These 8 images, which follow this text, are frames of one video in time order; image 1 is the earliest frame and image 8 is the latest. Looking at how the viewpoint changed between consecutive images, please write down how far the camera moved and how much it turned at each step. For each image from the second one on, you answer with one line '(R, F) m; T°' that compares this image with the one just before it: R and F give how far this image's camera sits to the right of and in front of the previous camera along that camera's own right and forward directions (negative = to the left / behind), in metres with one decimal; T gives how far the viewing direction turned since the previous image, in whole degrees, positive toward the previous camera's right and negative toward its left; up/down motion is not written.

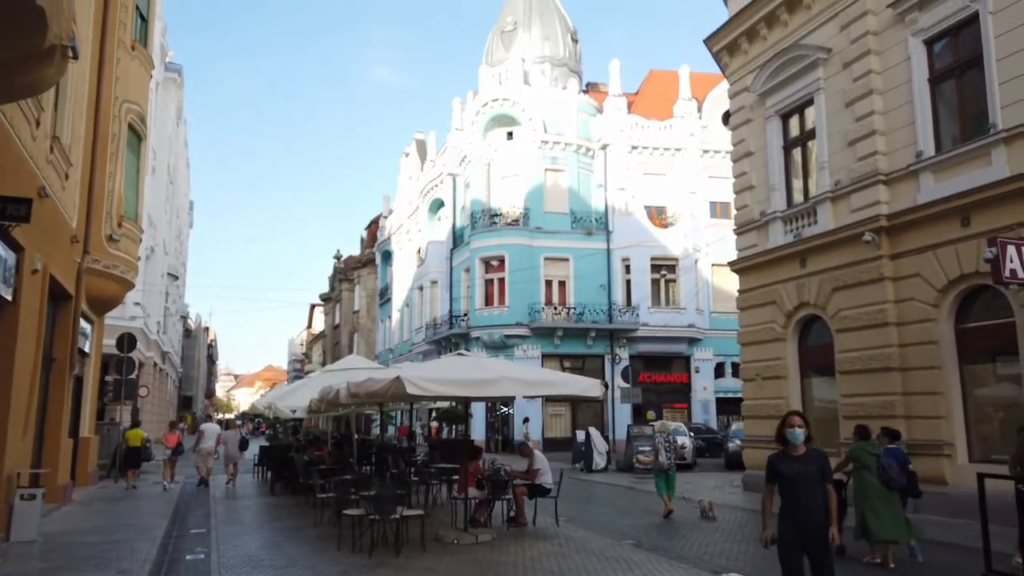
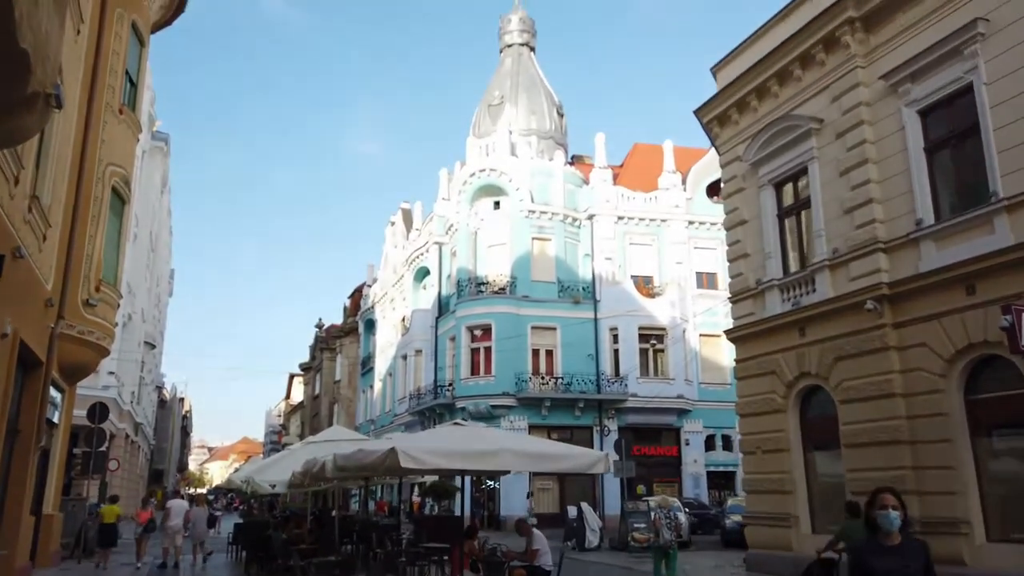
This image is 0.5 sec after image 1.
(-0.2, +0.4) m; +1°
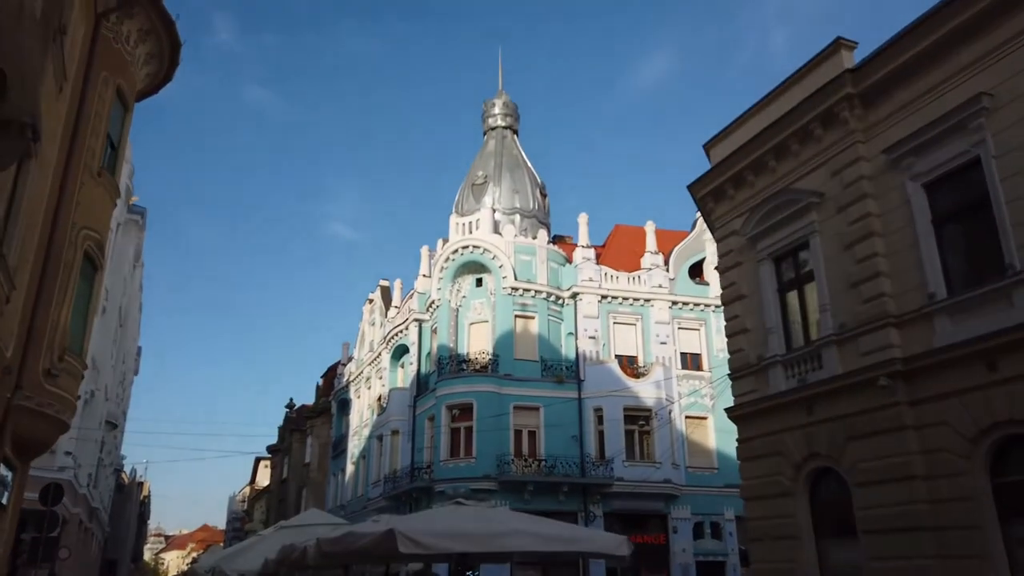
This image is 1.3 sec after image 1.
(-0.4, +0.6) m; +2°
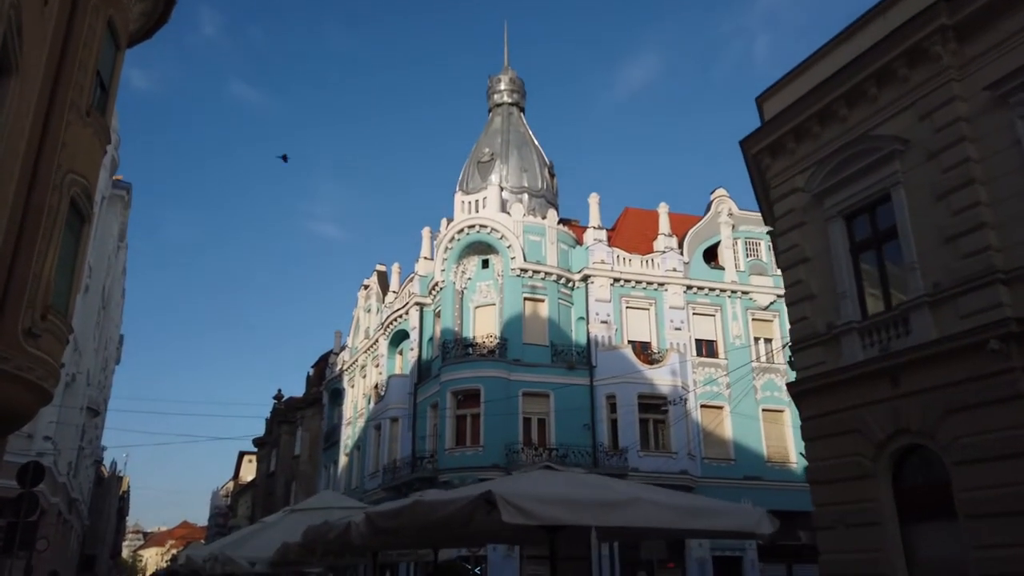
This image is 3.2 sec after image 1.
(-1.0, +1.5) m; +1°
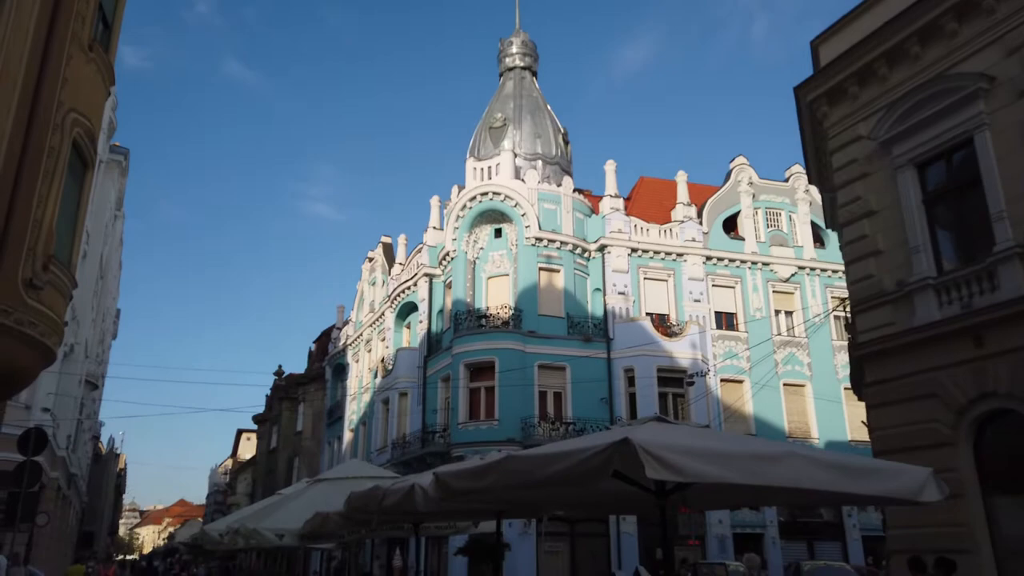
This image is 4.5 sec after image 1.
(-0.8, +1.0) m; 0°
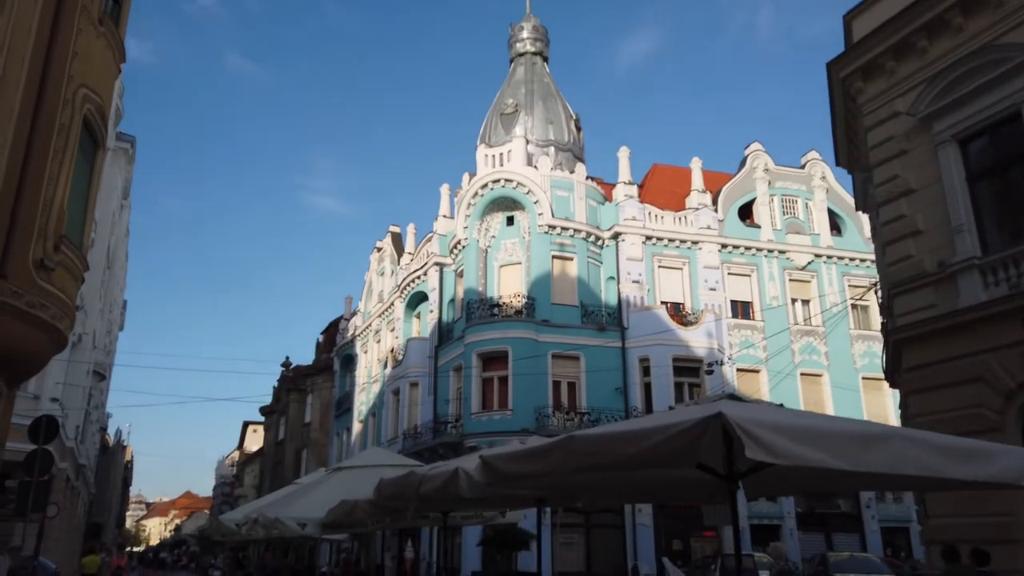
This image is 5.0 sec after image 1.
(-0.3, +0.4) m; 0°
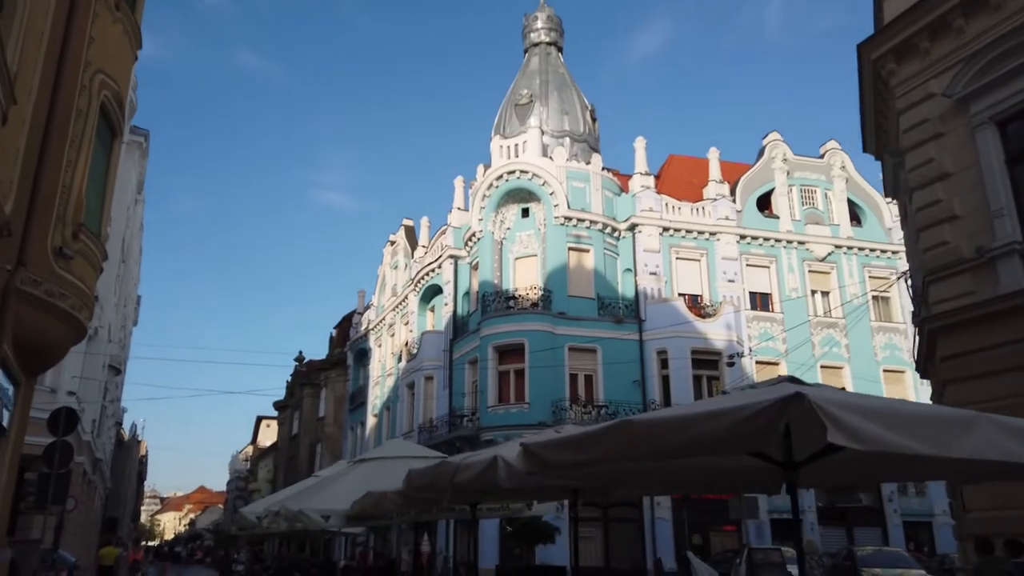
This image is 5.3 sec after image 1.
(-0.2, +0.2) m; -1°
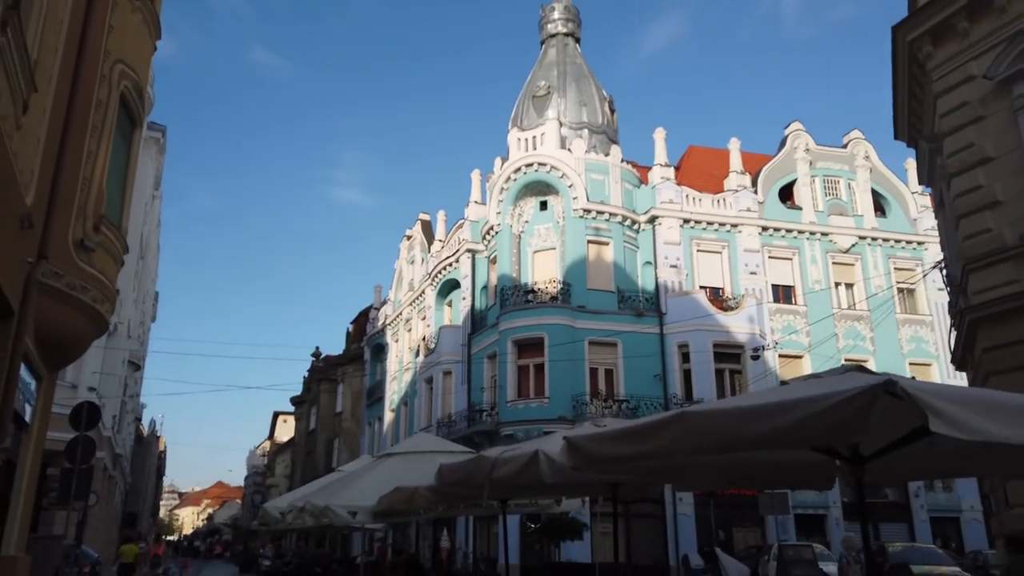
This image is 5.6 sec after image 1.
(-0.2, +0.3) m; -1°
